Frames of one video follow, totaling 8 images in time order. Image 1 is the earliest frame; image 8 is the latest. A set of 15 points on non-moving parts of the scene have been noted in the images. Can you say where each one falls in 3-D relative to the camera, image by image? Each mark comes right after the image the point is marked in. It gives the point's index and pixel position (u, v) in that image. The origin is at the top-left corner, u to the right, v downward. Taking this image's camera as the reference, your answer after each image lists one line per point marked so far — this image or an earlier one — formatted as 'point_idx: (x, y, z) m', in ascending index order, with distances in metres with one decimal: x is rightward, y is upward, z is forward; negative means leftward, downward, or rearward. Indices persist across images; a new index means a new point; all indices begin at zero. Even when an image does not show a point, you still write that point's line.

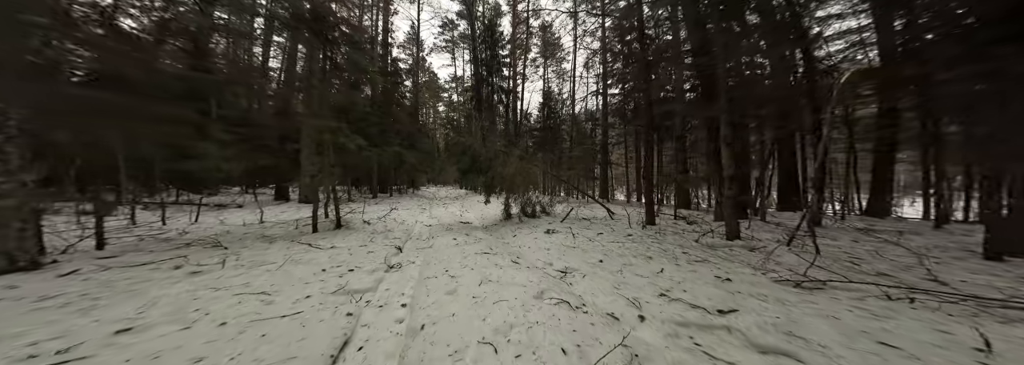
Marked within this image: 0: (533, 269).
0: (+0.3, -1.1, +3.4) m
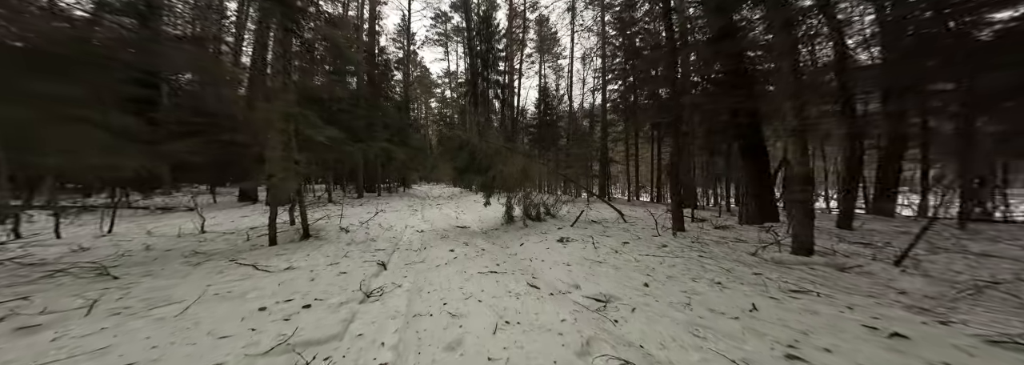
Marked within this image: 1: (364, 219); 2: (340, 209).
0: (+0.4, -1.1, +2.6) m
1: (-4.4, -1.3, +8.2) m
2: (-6.0, -1.1, +9.7) m
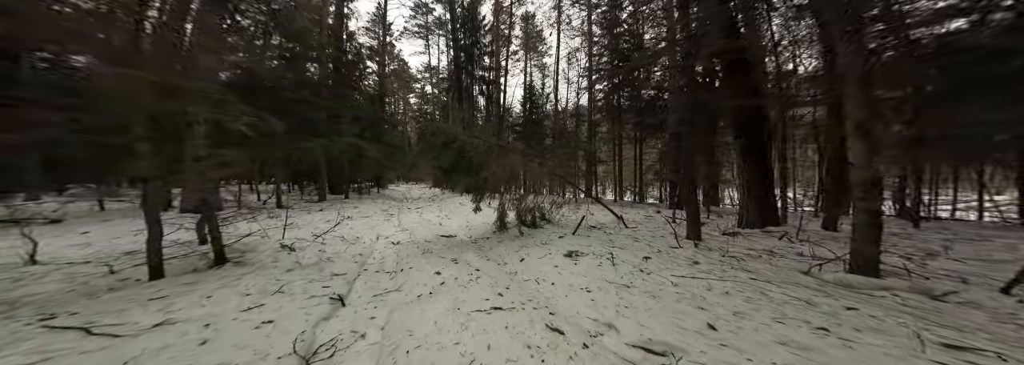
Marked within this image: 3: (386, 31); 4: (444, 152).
0: (+0.6, -1.1, +1.8) m
1: (-4.7, -1.3, +7.1) m
2: (-6.4, -1.1, +8.4) m
3: (-8.7, +10.5, +18.5) m
4: (-1.8, +0.8, +7.0) m
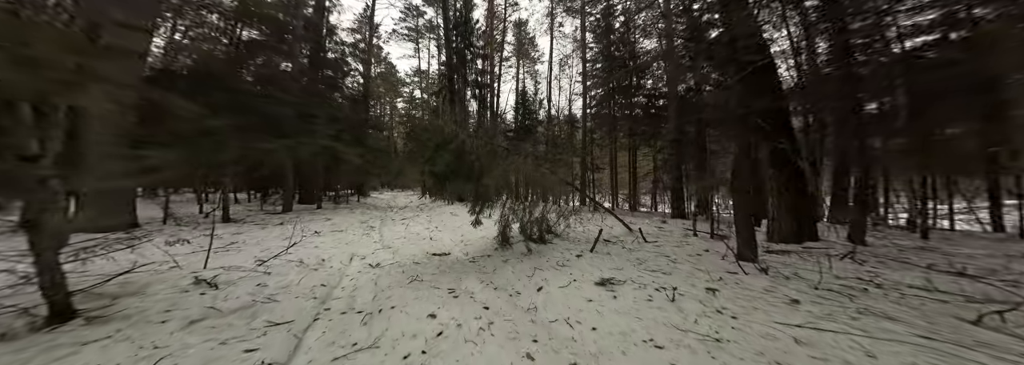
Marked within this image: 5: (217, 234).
0: (+0.9, -1.1, +0.8) m
1: (-4.6, -1.5, +5.8) m
2: (-6.4, -1.3, +7.1) m
3: (-9.1, +10.0, +17.4) m
4: (-1.7, +0.7, +5.9) m
5: (-7.0, -1.3, +6.4) m
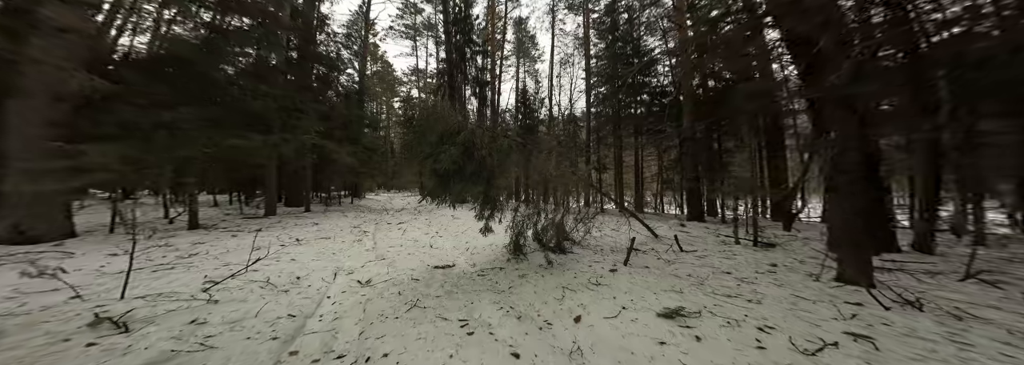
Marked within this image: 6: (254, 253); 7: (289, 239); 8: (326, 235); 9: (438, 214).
0: (+1.2, -1.1, -0.1) m
1: (-4.3, -1.4, +4.9) m
2: (-6.1, -1.3, +6.1) m
3: (-8.9, +9.9, +16.5) m
4: (-1.4, +0.7, +5.0) m
5: (-6.7, -1.3, +5.4) m
6: (-5.1, -1.4, +5.3) m
7: (-5.5, -1.3, +6.6) m
8: (-5.4, -1.5, +7.8) m
9: (-3.4, -1.4, +12.4) m
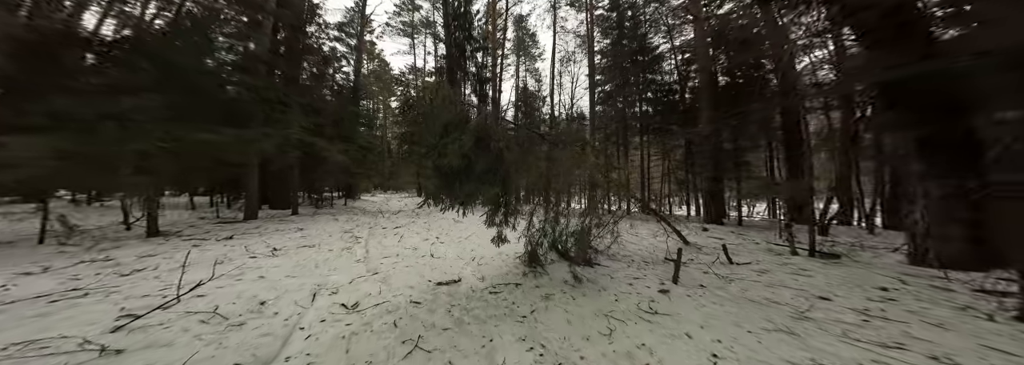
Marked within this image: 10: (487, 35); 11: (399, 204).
0: (+1.6, -1.0, -1.0) m
1: (-4.0, -1.4, +3.9) m
2: (-5.8, -1.3, +5.1) m
3: (-8.7, +9.9, +15.6) m
4: (-1.1, +0.7, +4.1) m
5: (-6.4, -1.2, +4.5) m
6: (-4.8, -1.4, +4.4) m
7: (-5.2, -1.3, +5.7) m
8: (-5.1, -1.5, +6.9) m
9: (-3.2, -1.5, +11.5) m
10: (-1.5, +9.1, +16.1) m
11: (-6.7, -1.3, +16.4) m
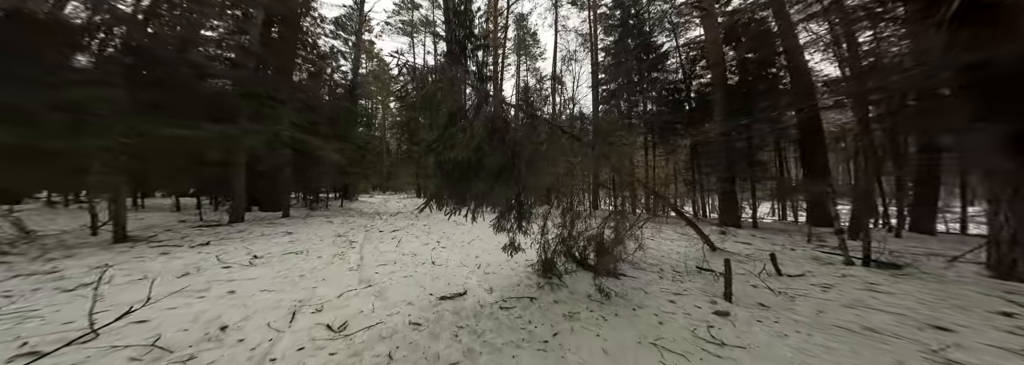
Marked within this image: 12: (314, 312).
0: (+1.8, -1.0, -1.6) m
1: (-3.8, -1.4, +3.3) m
2: (-5.6, -1.3, +4.5) m
3: (-8.5, +9.9, +15.0) m
4: (-0.9, +0.7, +3.5) m
5: (-6.2, -1.2, +3.8) m
6: (-4.5, -1.3, +3.7) m
7: (-5.0, -1.3, +5.0) m
8: (-4.9, -1.5, +6.2) m
9: (-3.0, -1.5, +10.8) m
10: (-1.3, +9.1, +15.5) m
11: (-6.5, -1.3, +15.7) m
12: (-2.3, -1.5, +3.1) m
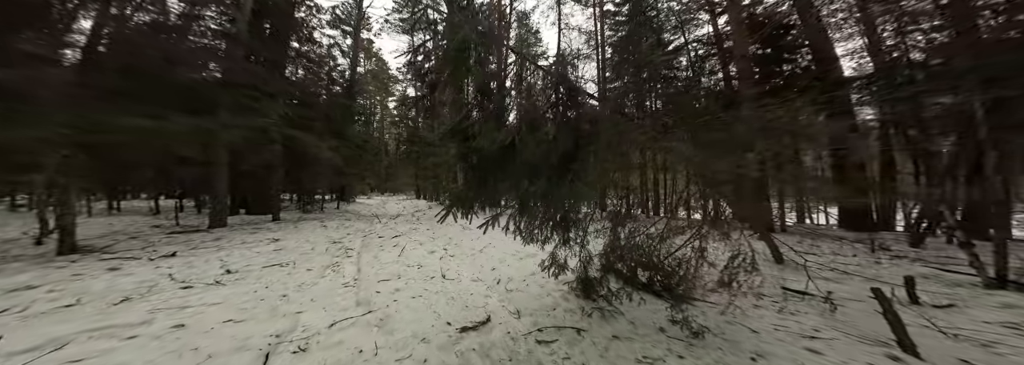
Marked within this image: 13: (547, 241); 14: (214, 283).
0: (+2.4, -0.9, -2.5) m
1: (-3.2, -1.3, +2.3) m
2: (-5.1, -1.2, +3.5) m
3: (-8.0, +9.8, +14.1) m
4: (-0.3, +0.8, +2.5) m
5: (-5.7, -1.2, +2.8) m
6: (-4.0, -1.3, +2.7) m
7: (-4.5, -1.2, +4.0) m
8: (-4.4, -1.5, +5.2) m
9: (-2.5, -1.5, +9.8) m
10: (-0.9, +9.0, +14.6) m
11: (-6.0, -1.4, +14.7) m
12: (-1.8, -1.5, +2.1) m
13: (+0.6, -0.7, +3.7) m
14: (-4.1, -1.4, +3.8) m
